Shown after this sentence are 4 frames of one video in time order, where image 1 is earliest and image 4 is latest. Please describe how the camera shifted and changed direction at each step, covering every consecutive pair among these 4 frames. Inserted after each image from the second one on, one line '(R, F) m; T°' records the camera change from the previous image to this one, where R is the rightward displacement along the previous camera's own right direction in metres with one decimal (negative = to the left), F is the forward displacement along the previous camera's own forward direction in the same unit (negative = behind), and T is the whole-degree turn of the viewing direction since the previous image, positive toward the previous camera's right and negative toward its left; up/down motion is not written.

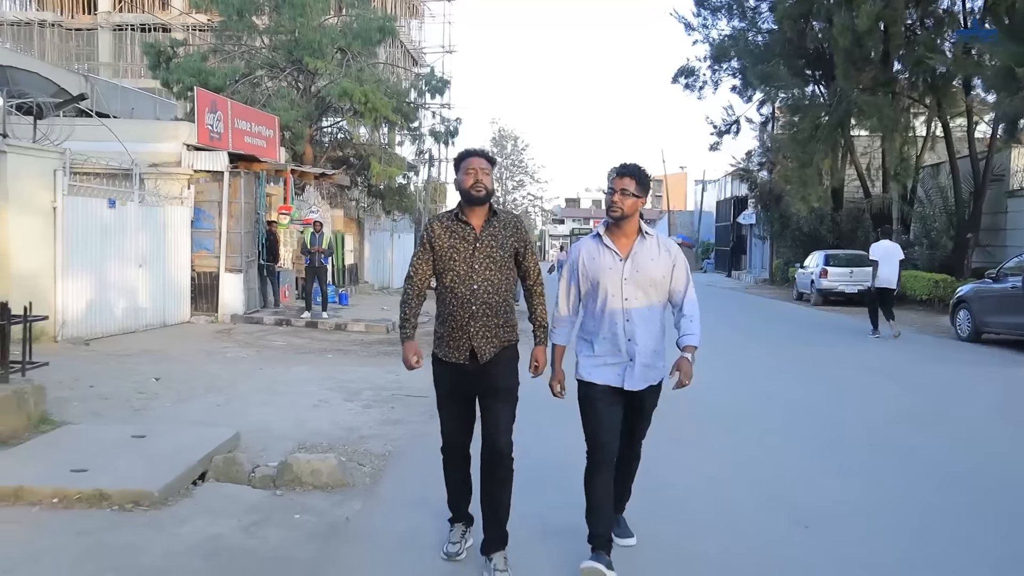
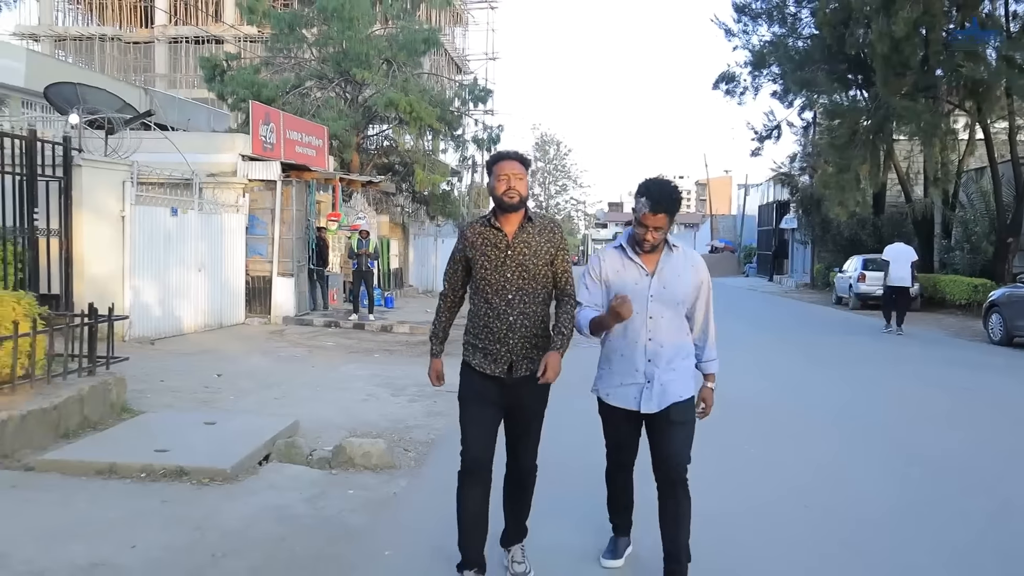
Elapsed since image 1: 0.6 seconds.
(+0.1, -0.5) m; -3°
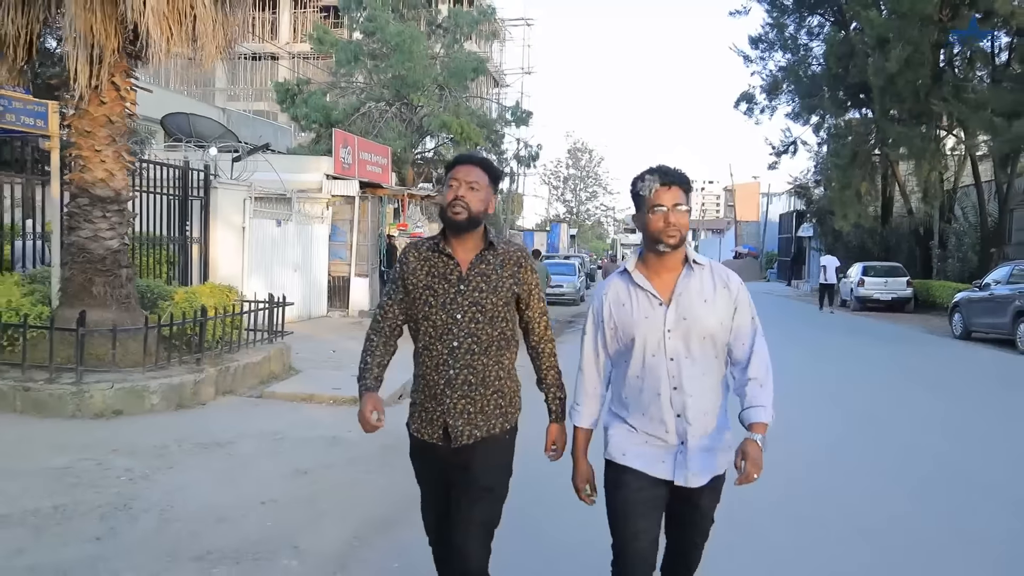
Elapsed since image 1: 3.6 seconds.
(-0.2, -2.8) m; -2°
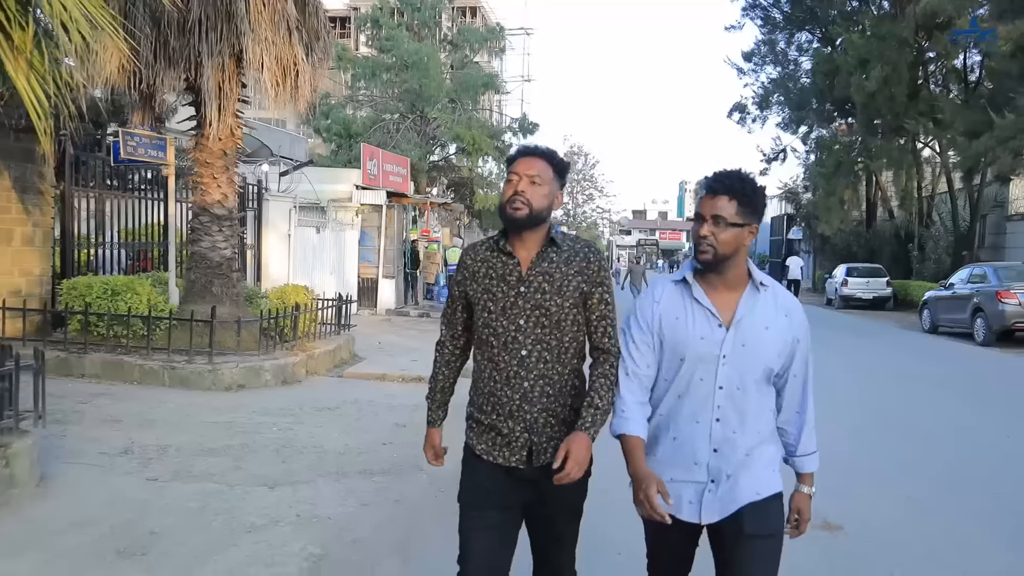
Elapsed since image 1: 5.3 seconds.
(-0.5, -1.8) m; 0°
